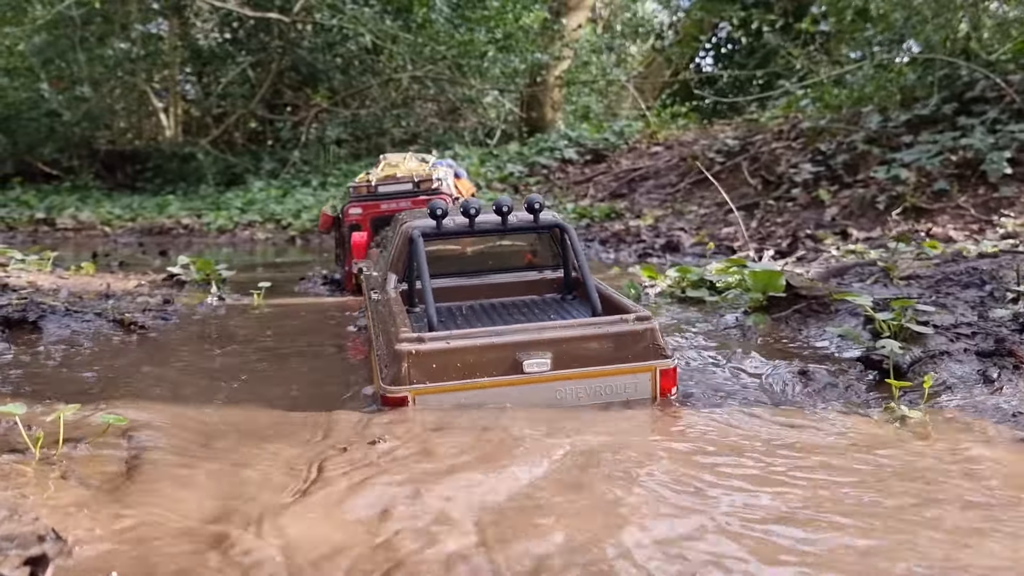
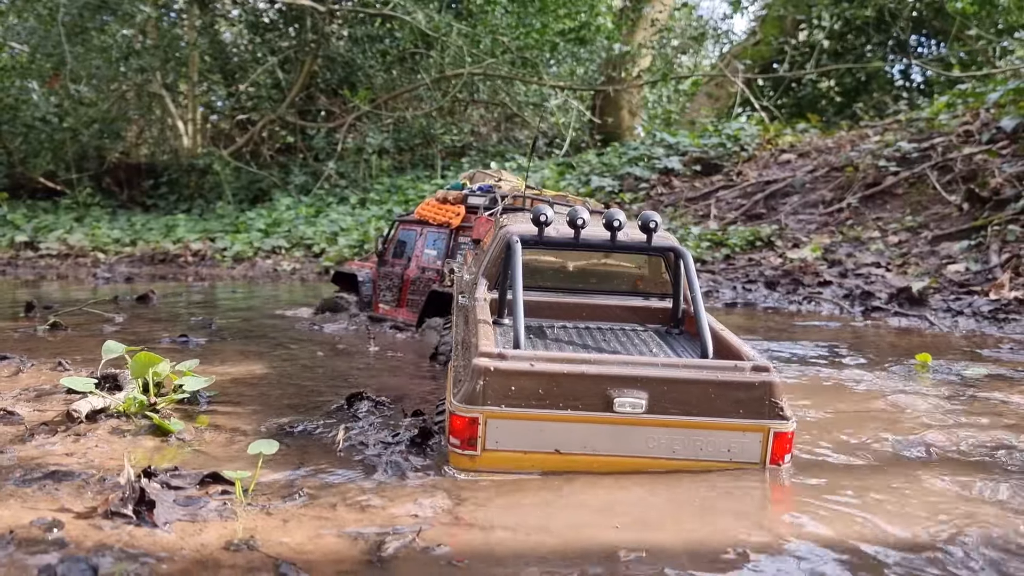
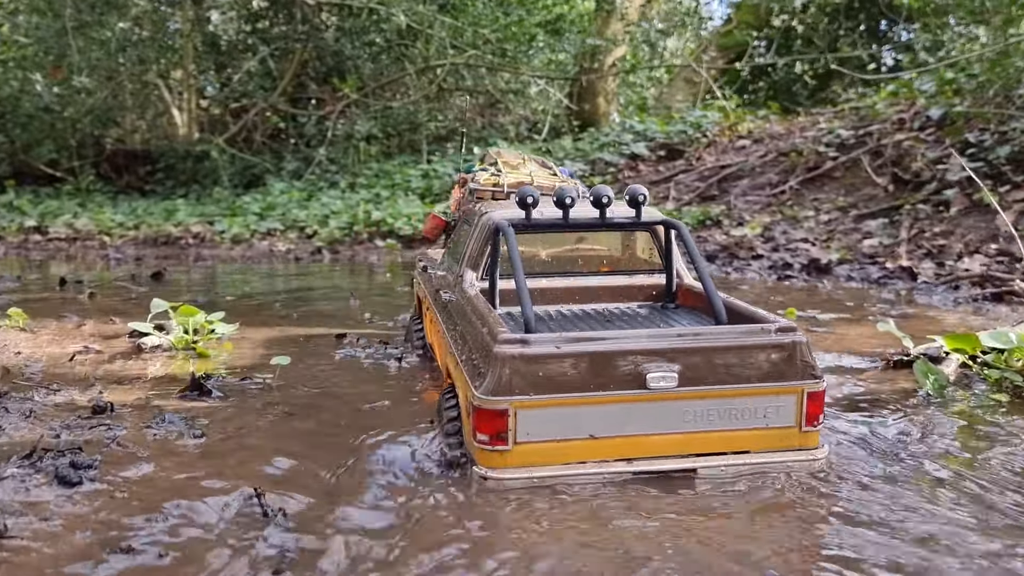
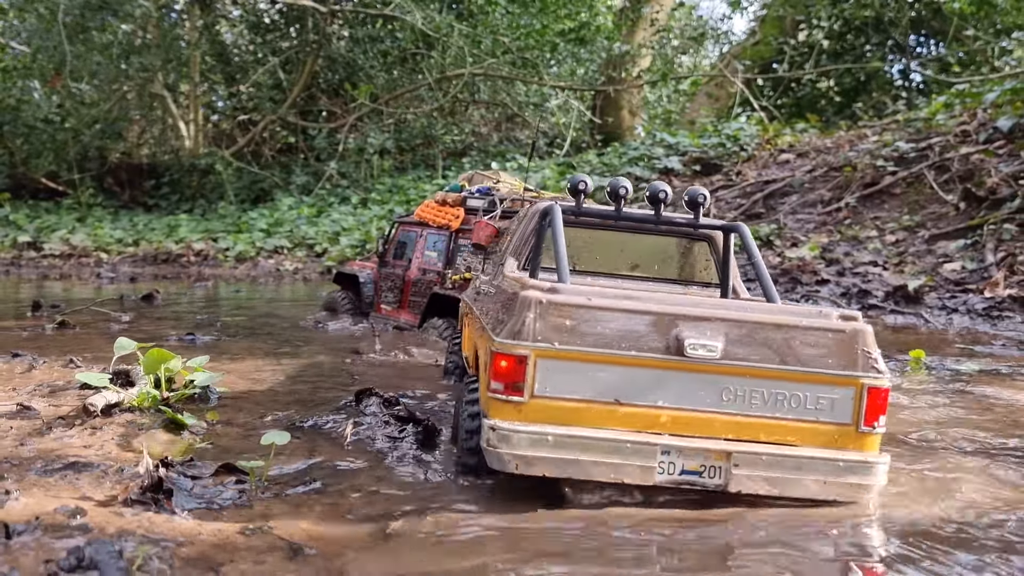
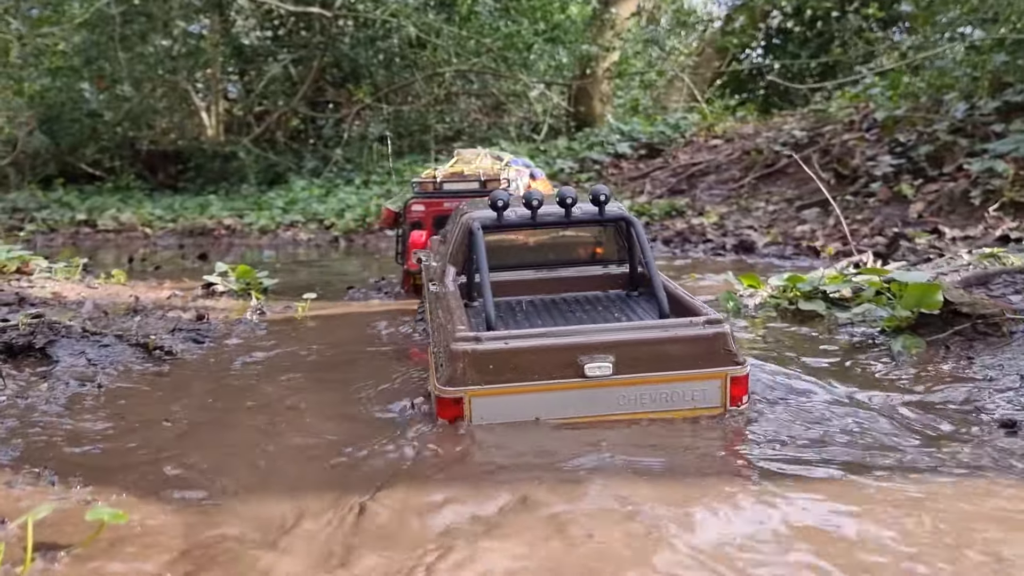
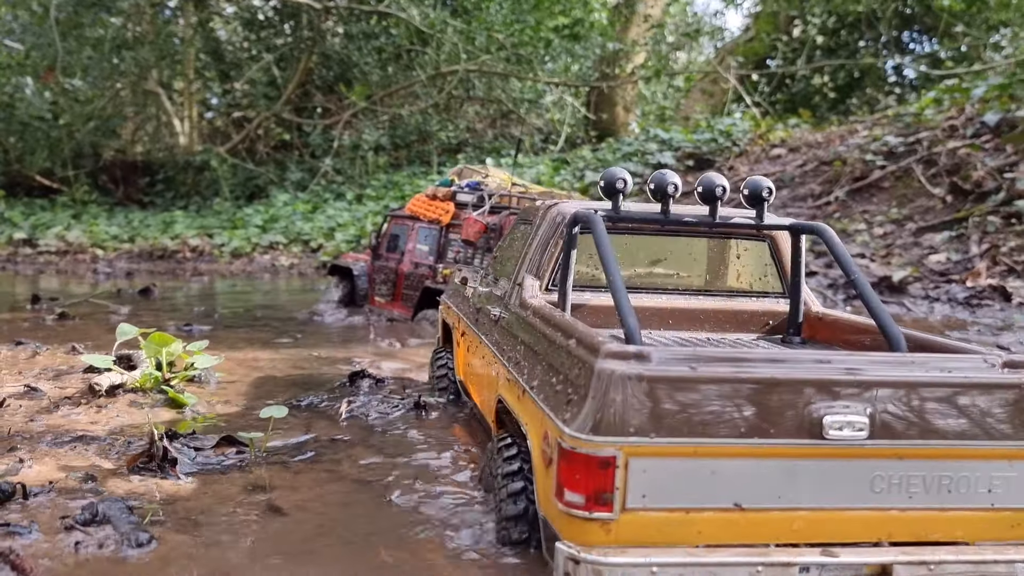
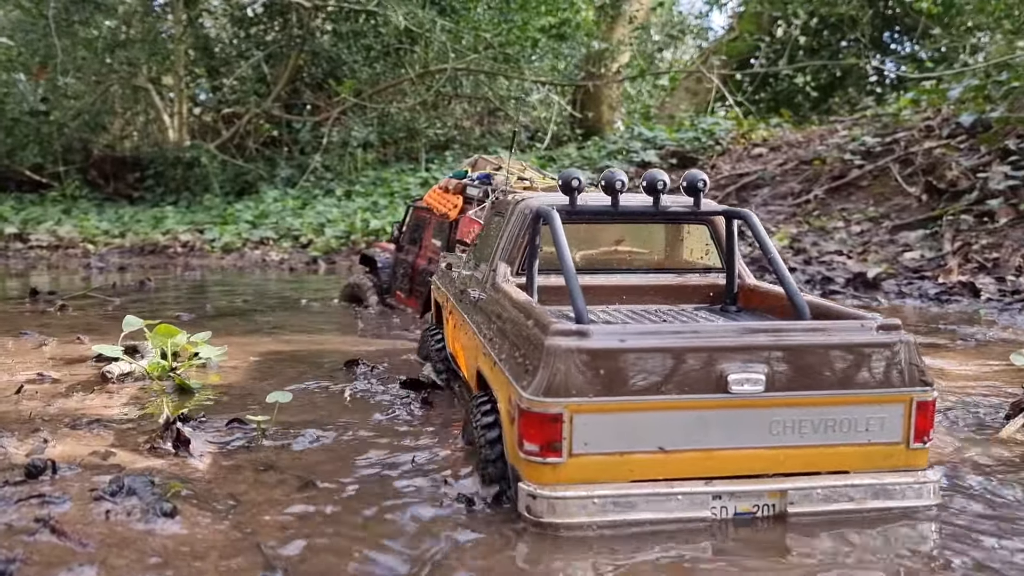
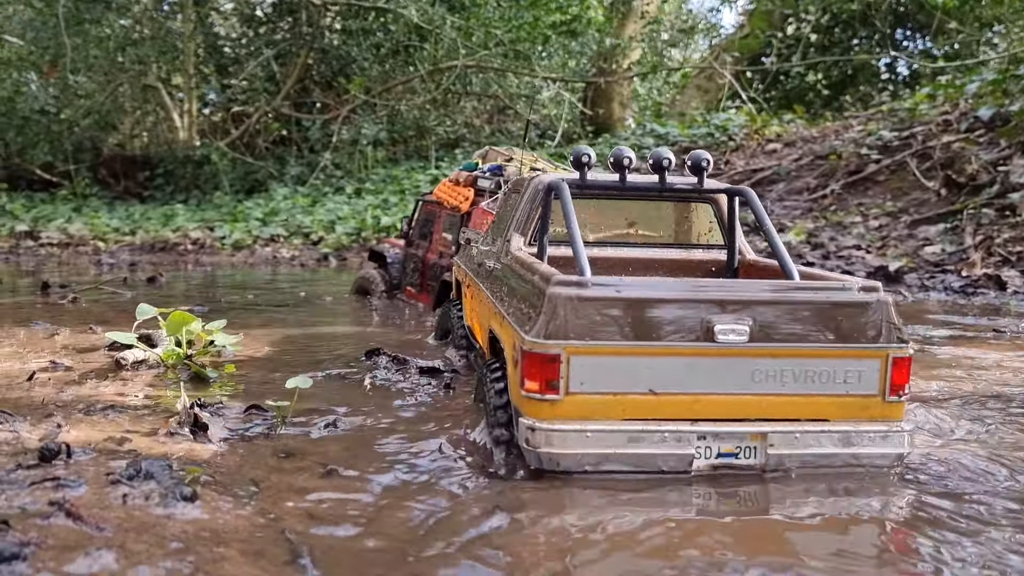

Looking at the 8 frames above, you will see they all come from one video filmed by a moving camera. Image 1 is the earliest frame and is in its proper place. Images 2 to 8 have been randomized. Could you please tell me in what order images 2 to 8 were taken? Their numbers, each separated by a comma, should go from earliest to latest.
5, 3, 7, 8, 2, 4, 6
